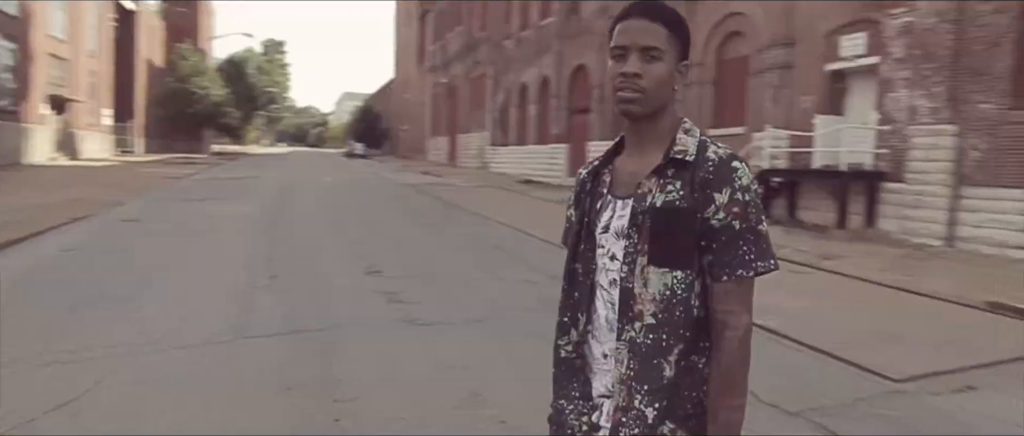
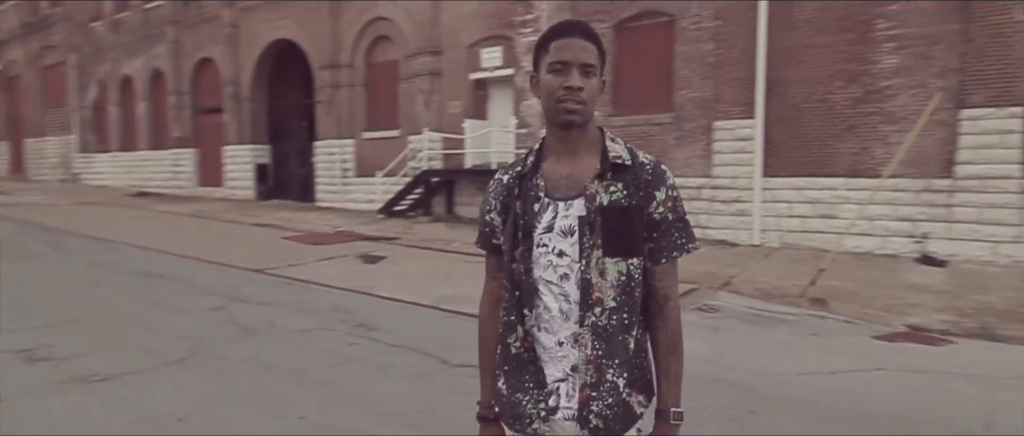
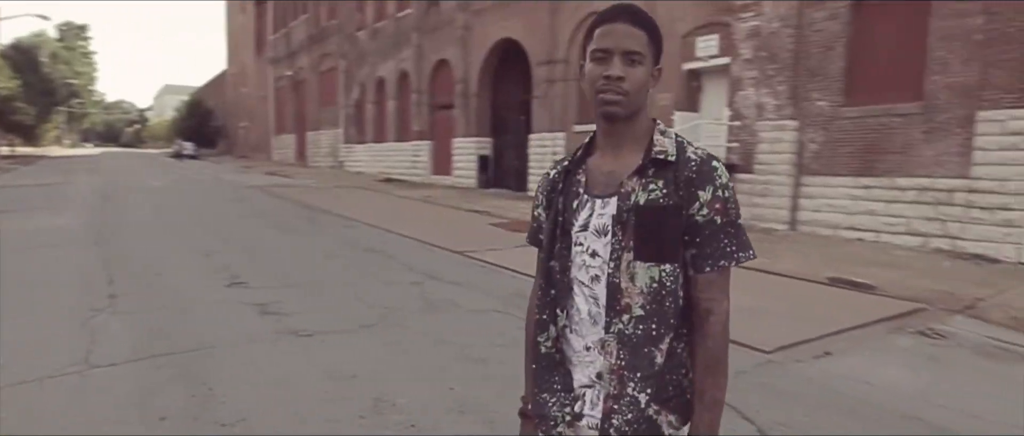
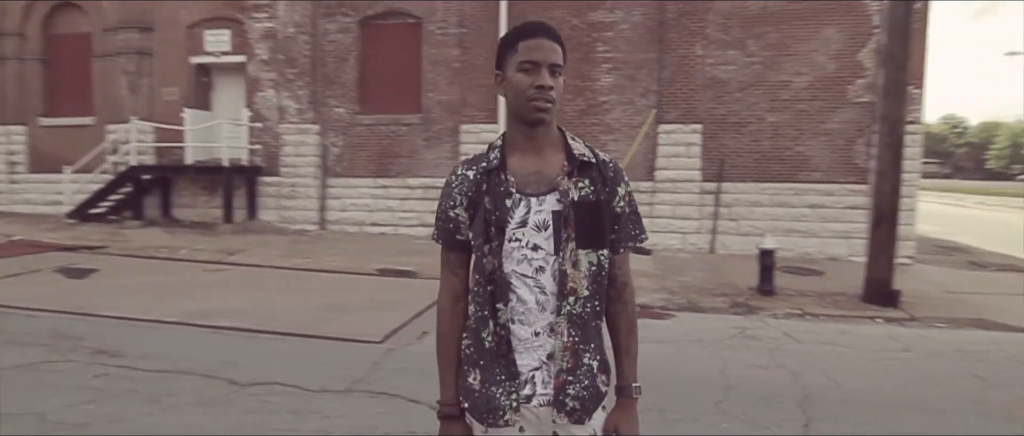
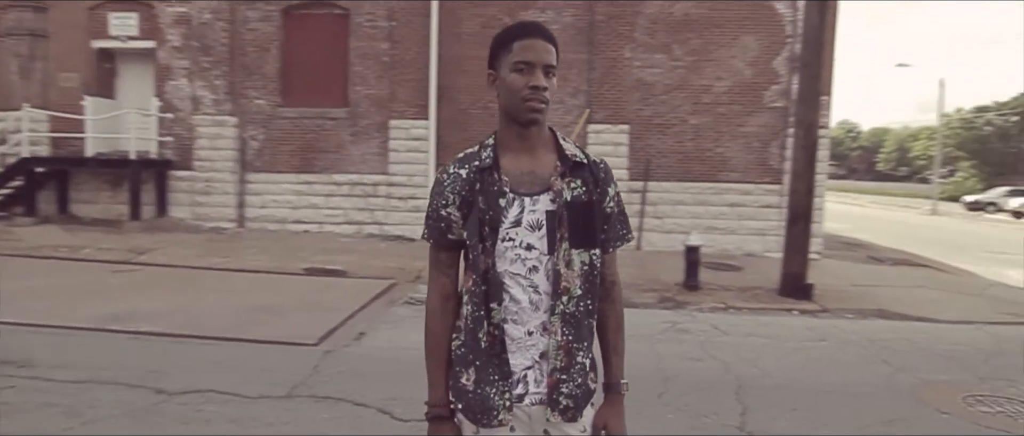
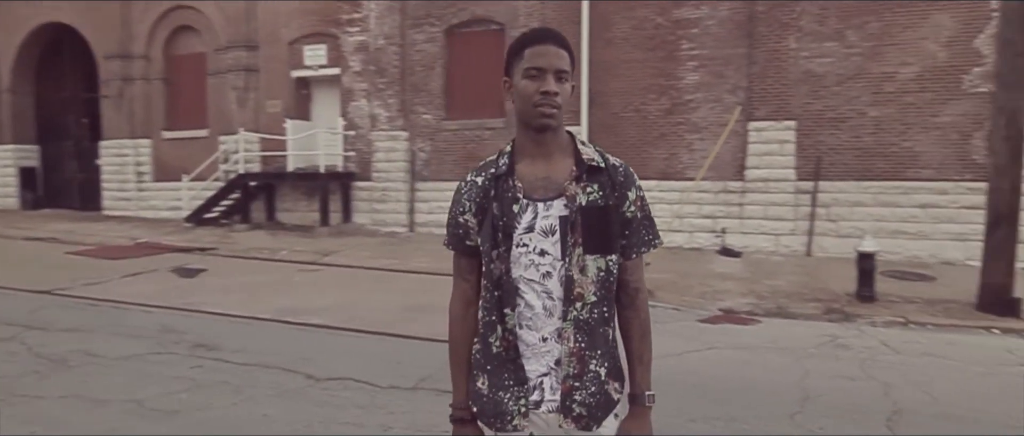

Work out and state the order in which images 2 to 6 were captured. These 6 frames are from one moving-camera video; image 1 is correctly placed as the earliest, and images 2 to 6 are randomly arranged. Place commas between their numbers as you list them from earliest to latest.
3, 2, 6, 4, 5
